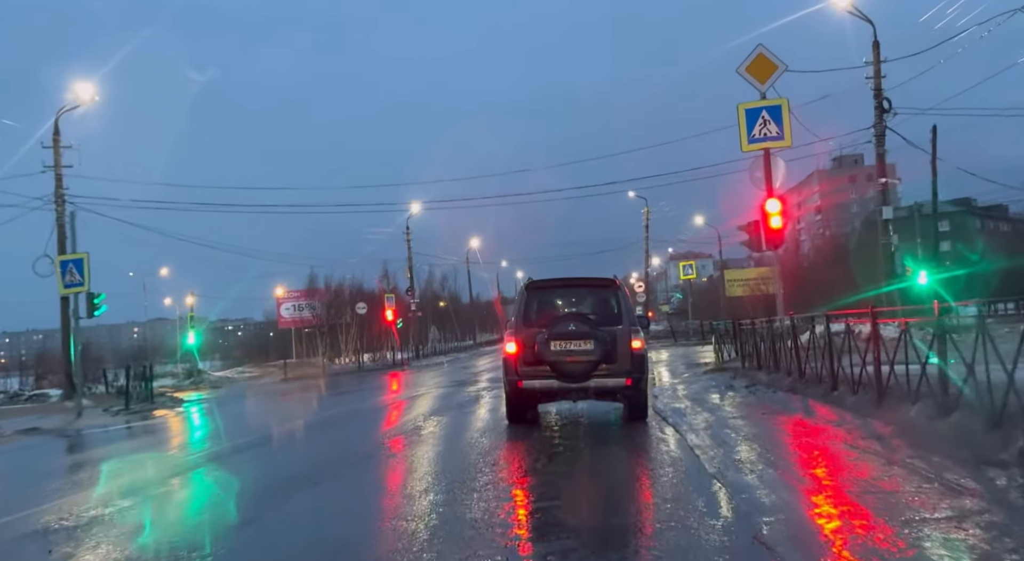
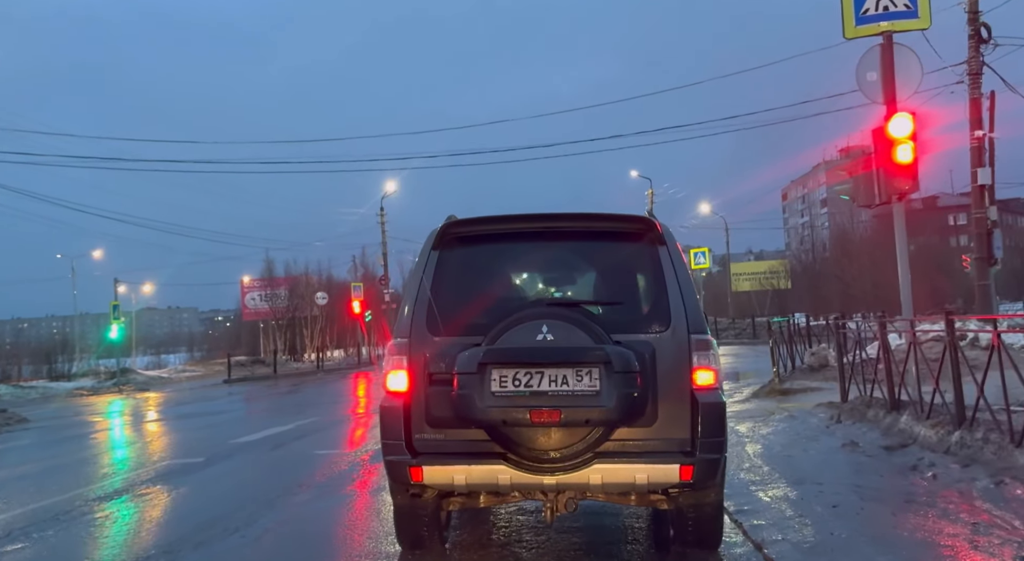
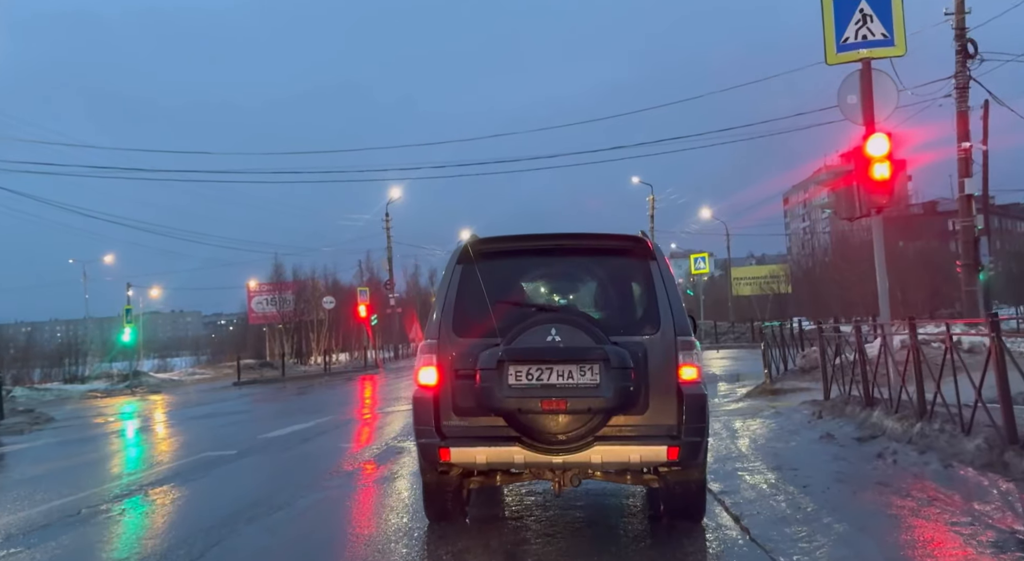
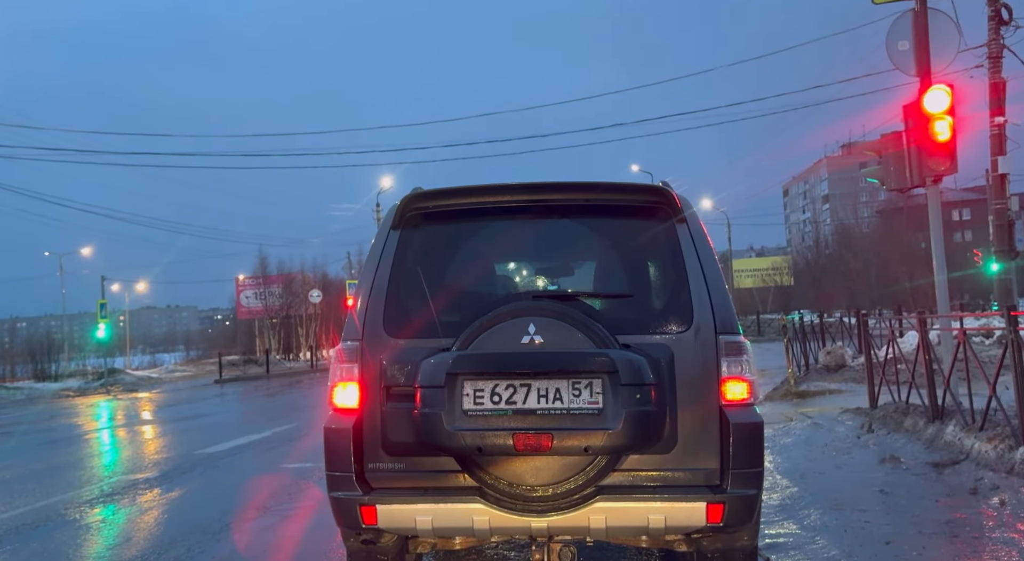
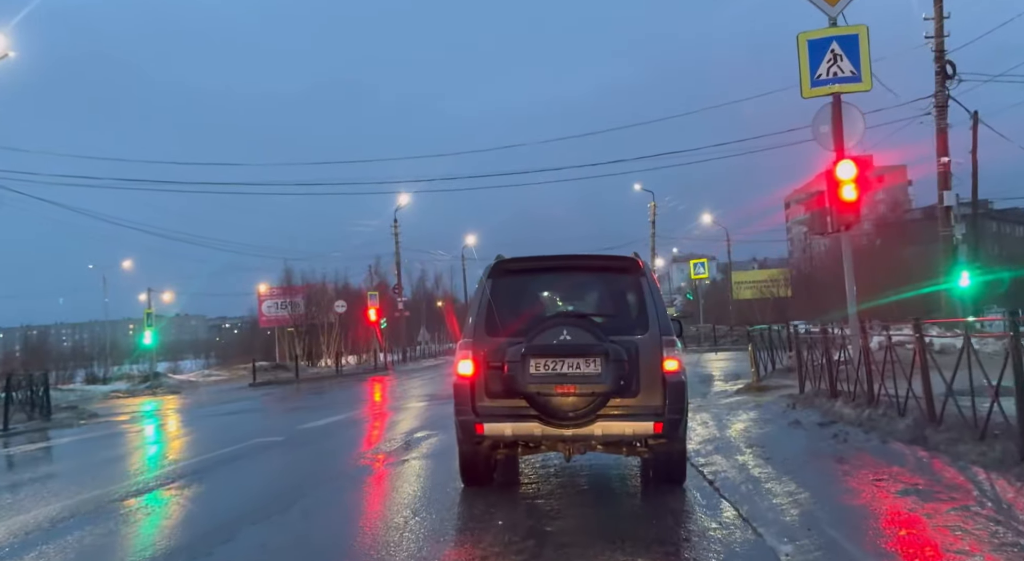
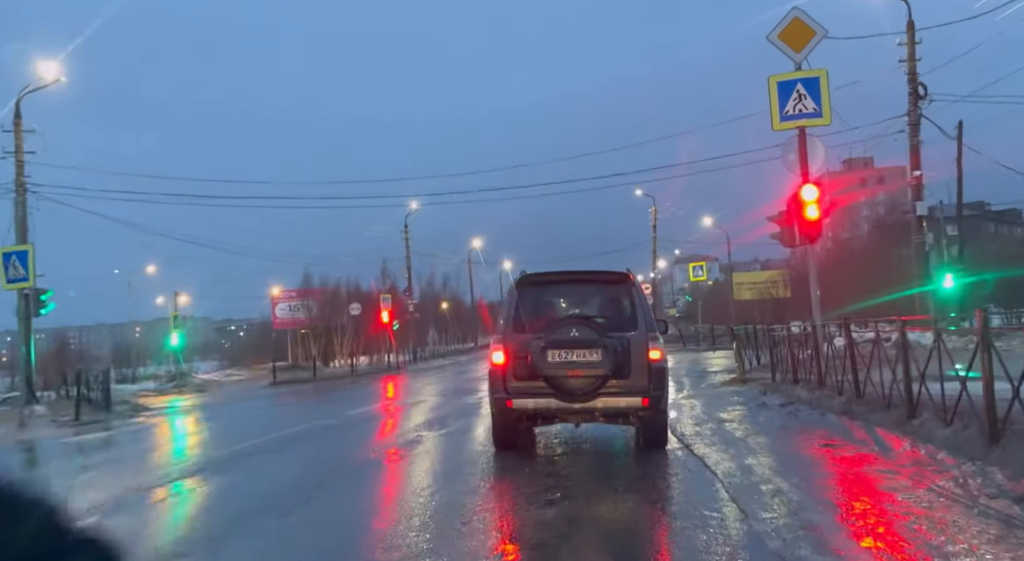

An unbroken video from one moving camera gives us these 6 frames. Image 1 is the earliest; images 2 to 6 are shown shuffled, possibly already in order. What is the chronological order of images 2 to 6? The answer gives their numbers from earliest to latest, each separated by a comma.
6, 5, 3, 2, 4
